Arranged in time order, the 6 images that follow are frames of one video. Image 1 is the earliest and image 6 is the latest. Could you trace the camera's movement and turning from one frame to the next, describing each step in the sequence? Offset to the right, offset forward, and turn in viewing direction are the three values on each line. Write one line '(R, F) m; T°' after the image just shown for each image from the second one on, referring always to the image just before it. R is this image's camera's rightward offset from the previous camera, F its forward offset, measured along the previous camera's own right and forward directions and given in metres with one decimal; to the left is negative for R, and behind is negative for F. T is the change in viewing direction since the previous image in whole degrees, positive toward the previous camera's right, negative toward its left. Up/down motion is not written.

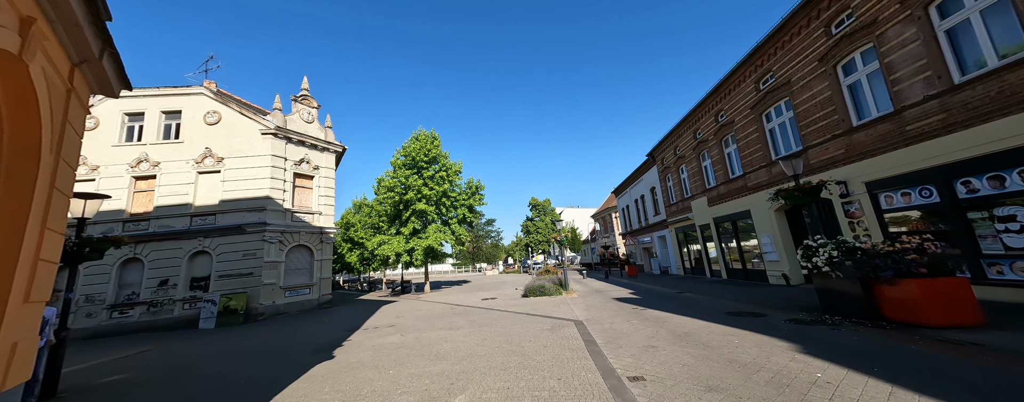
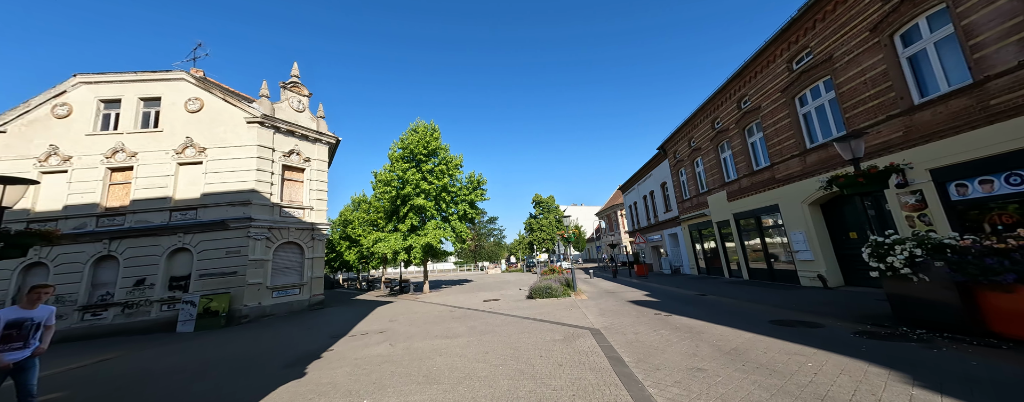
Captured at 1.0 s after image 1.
(-0.1, +1.0) m; 0°
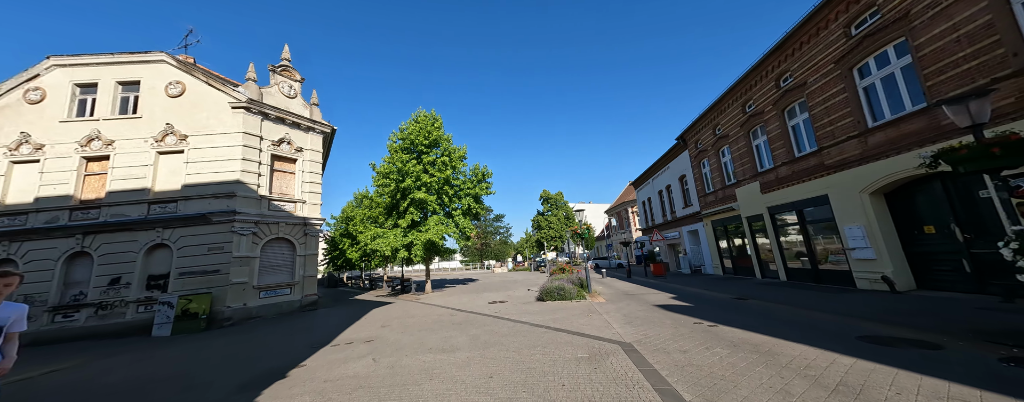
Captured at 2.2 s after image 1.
(-0.1, +1.3) m; -1°
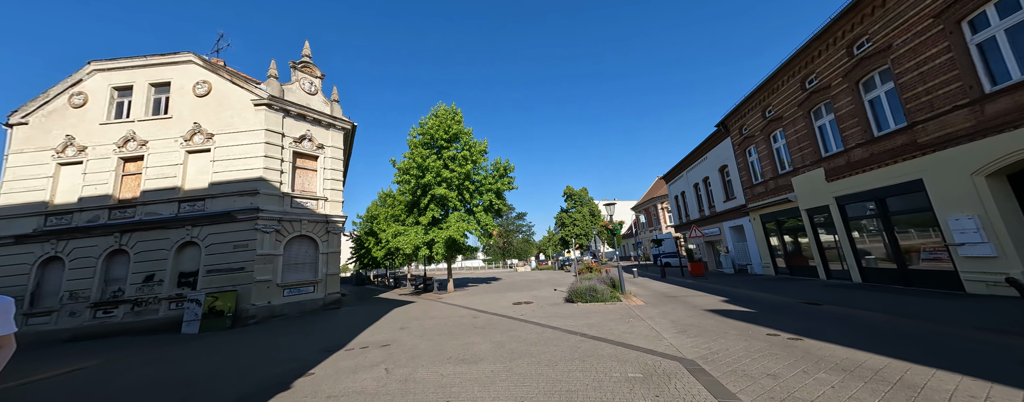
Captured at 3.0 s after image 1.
(-0.1, +0.8) m; -4°
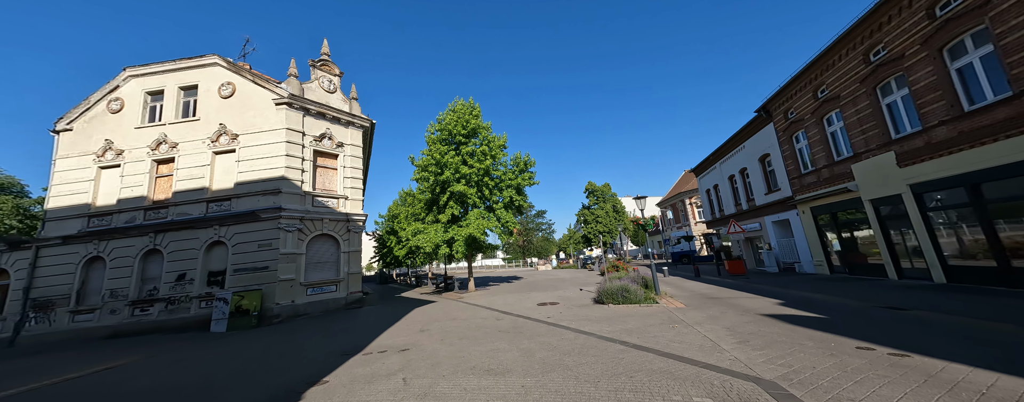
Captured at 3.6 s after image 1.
(-0.1, +0.6) m; -4°
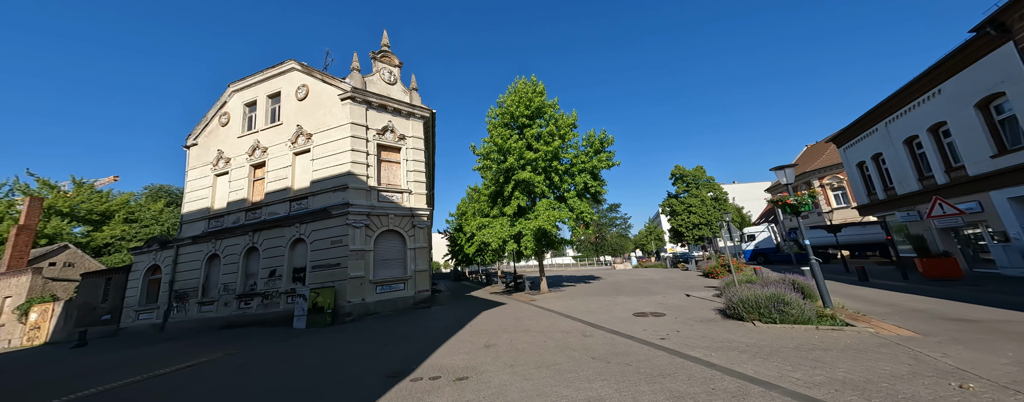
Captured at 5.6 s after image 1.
(-0.3, +2.1) m; -13°
